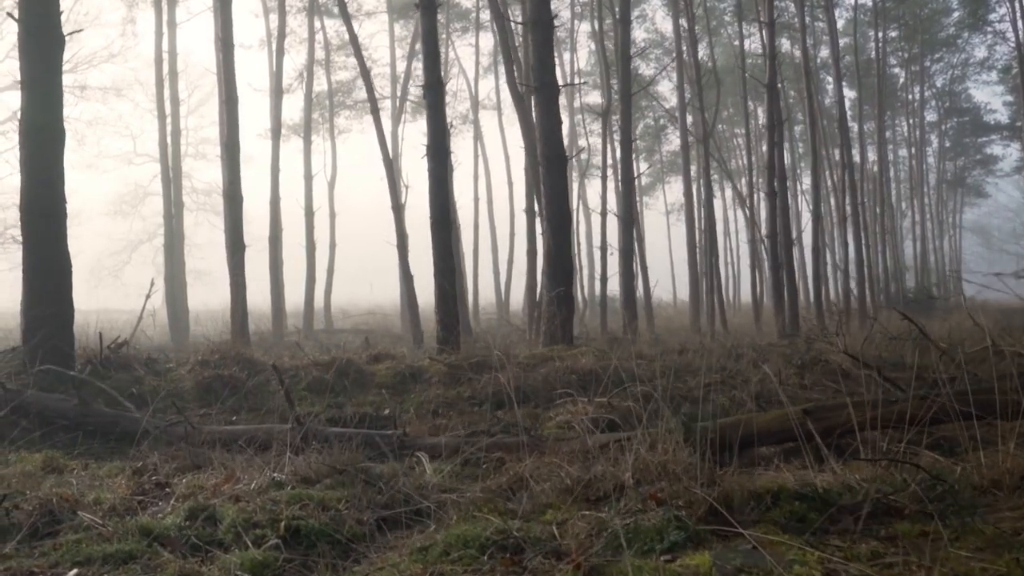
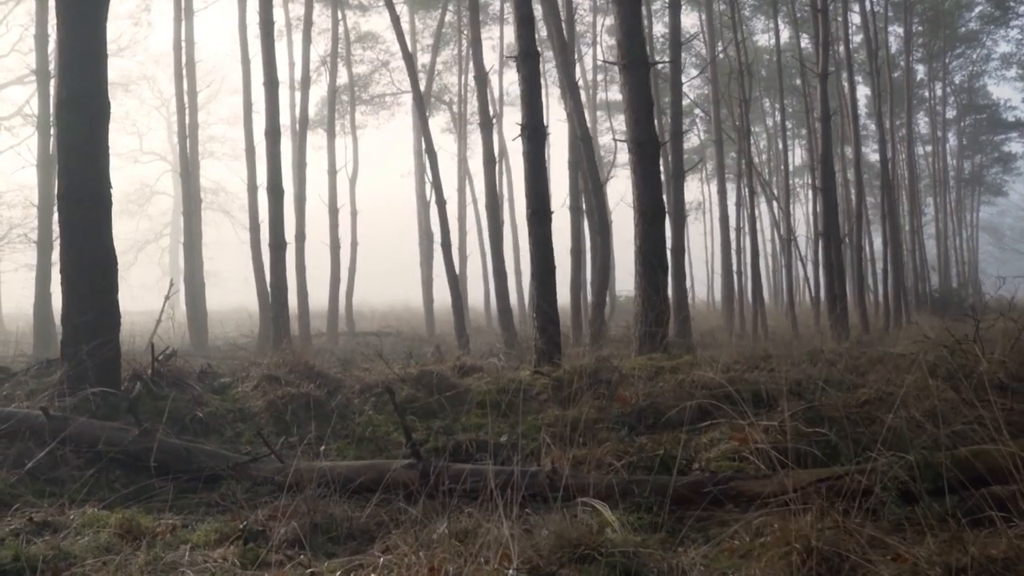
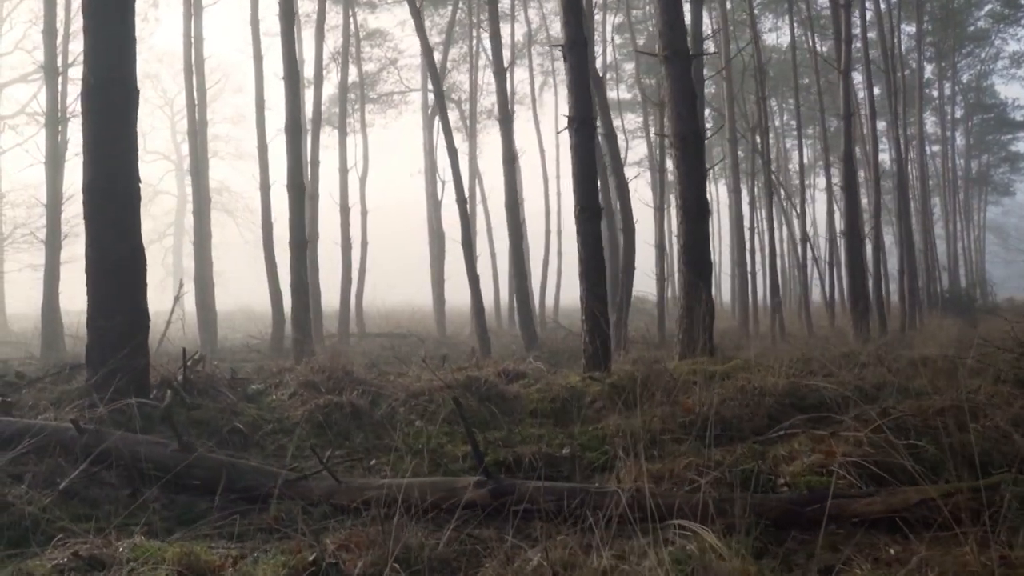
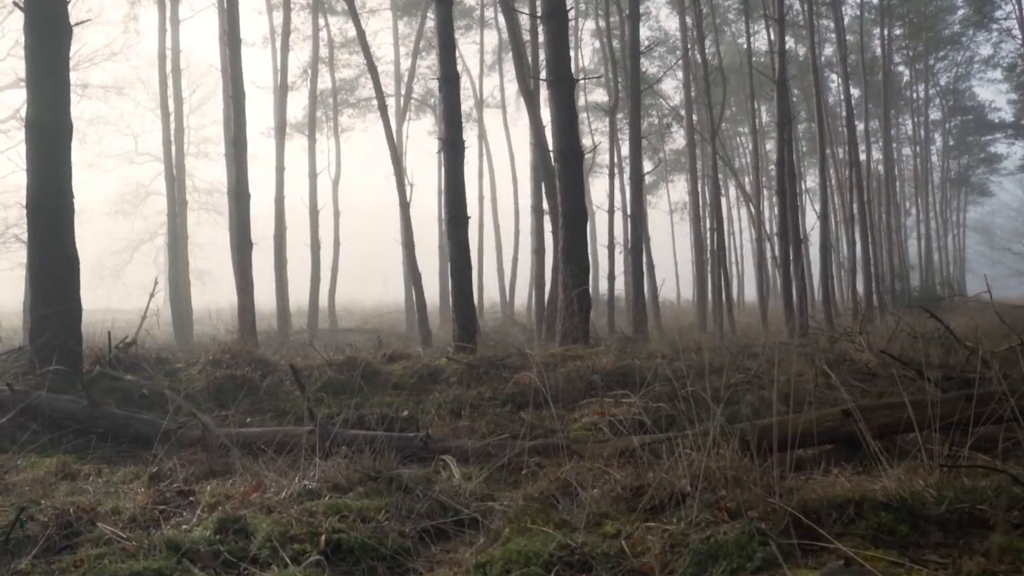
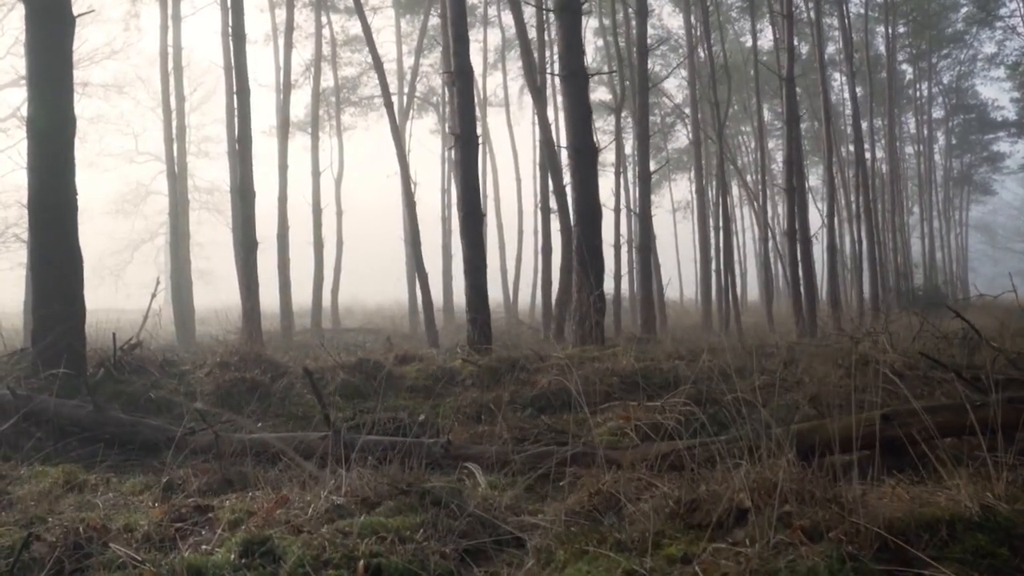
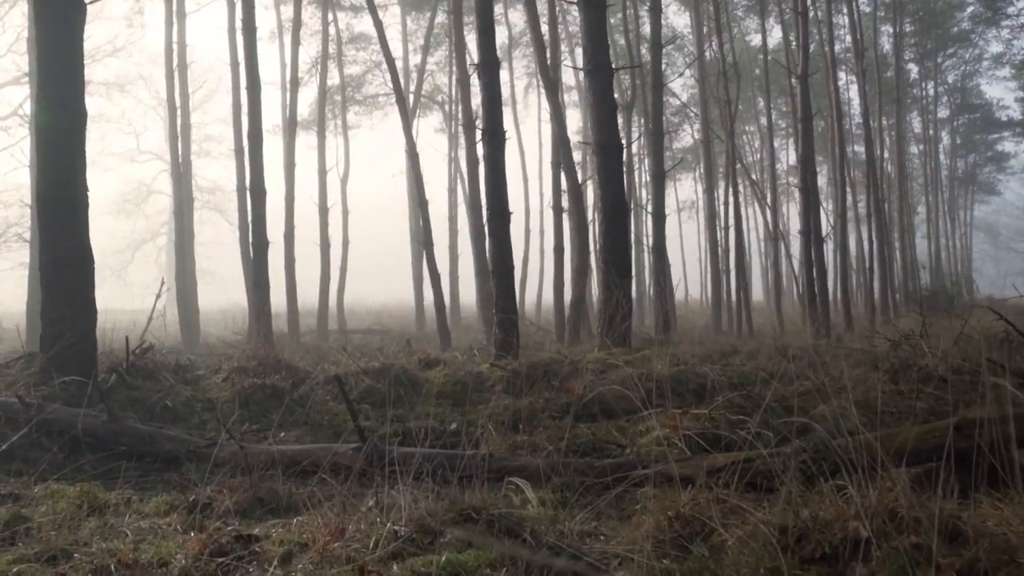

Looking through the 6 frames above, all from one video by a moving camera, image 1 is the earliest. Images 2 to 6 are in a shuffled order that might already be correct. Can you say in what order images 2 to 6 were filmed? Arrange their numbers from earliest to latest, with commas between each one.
4, 5, 6, 2, 3
